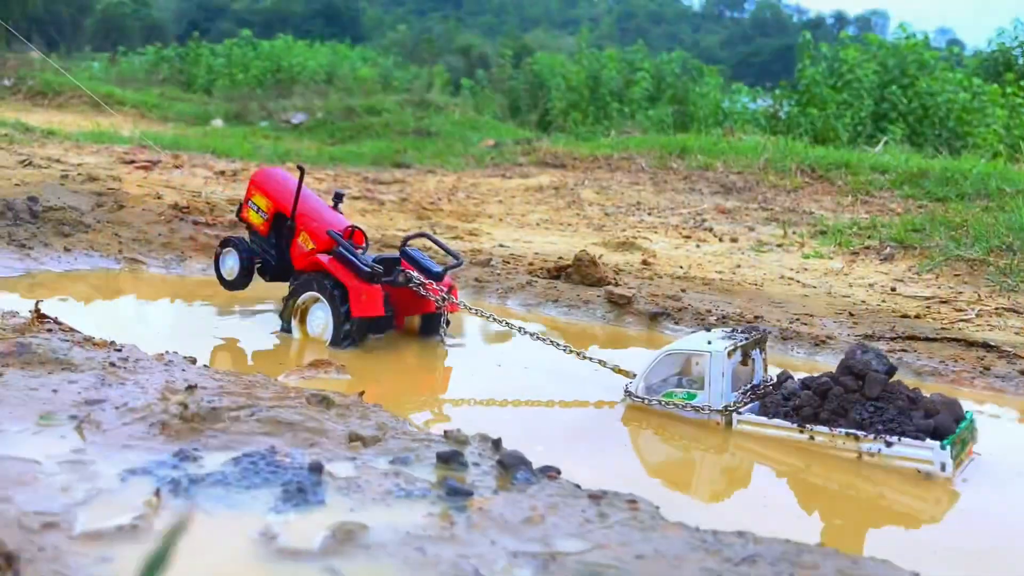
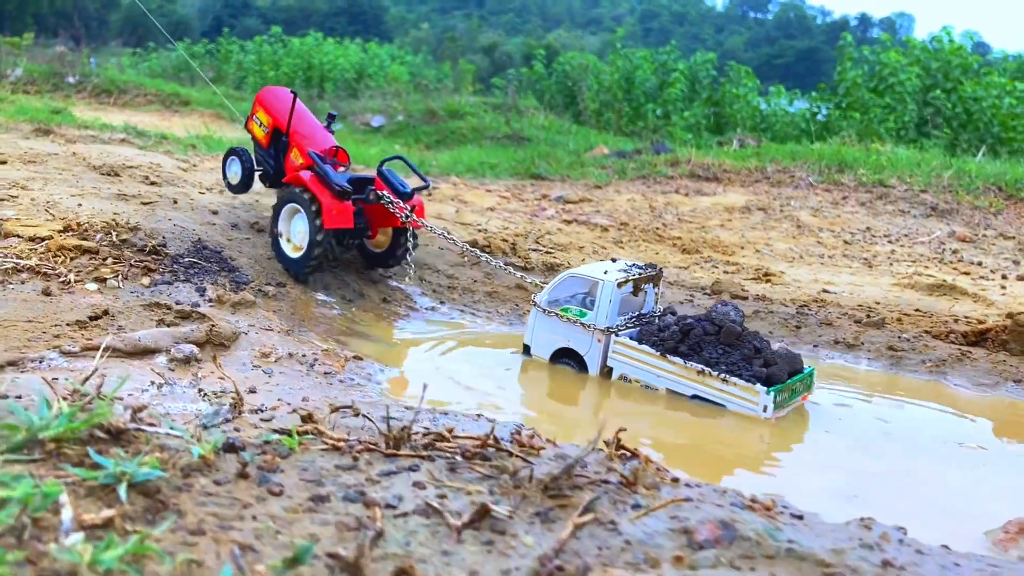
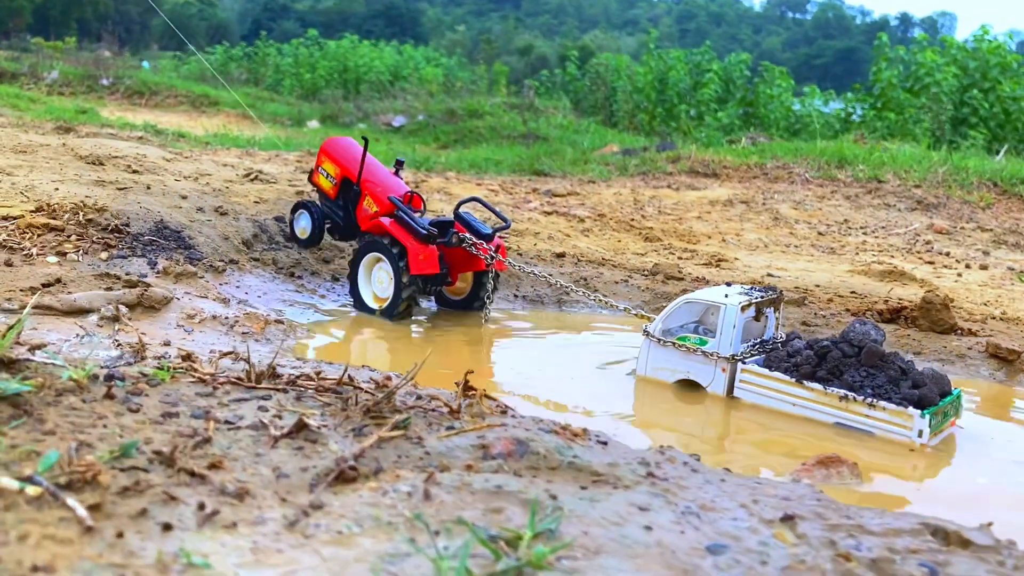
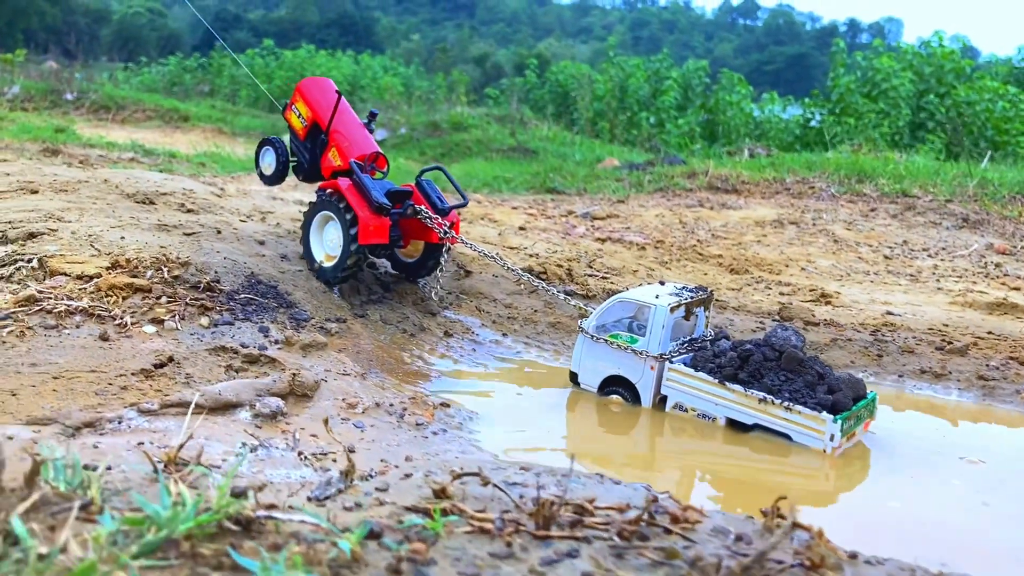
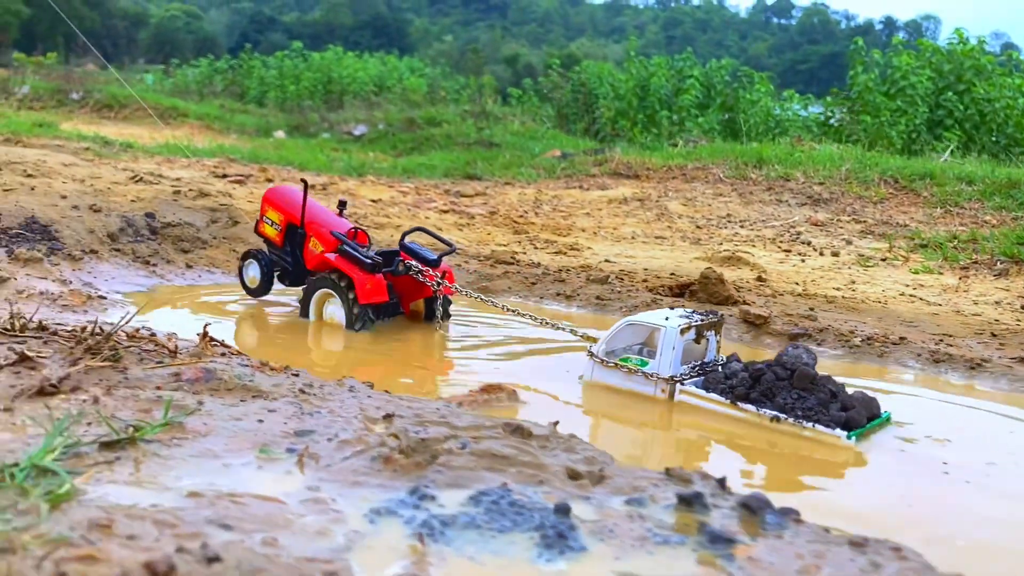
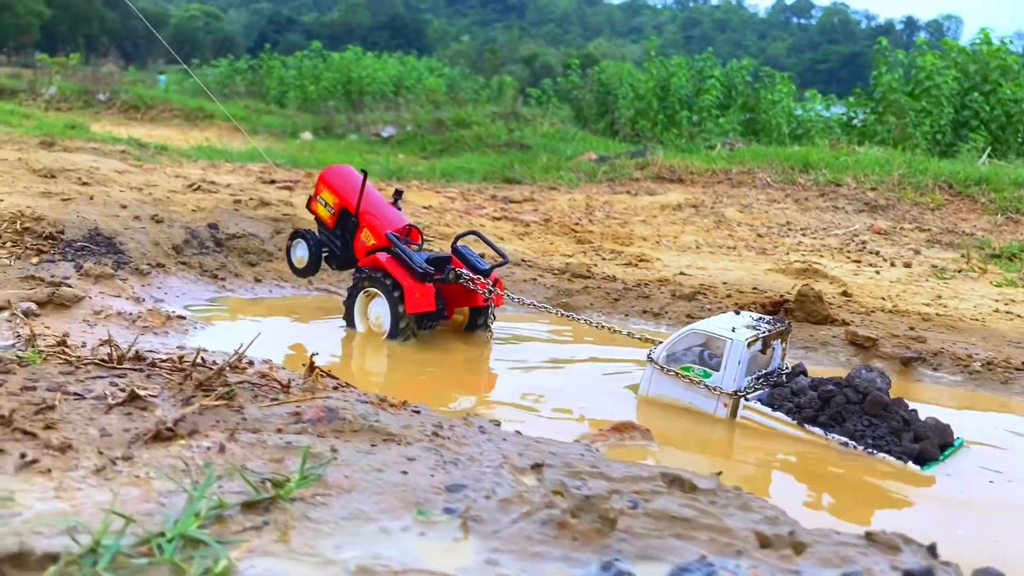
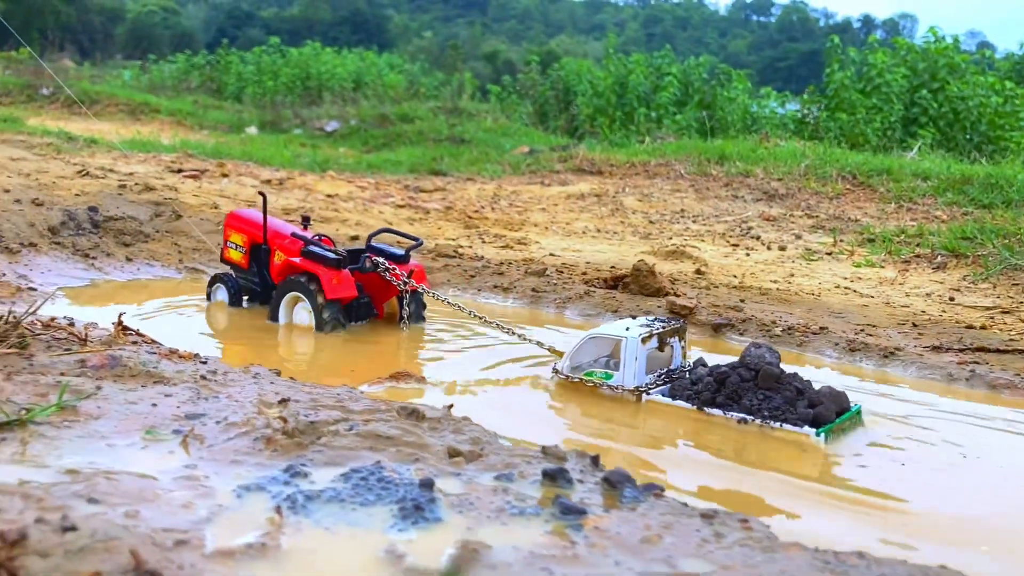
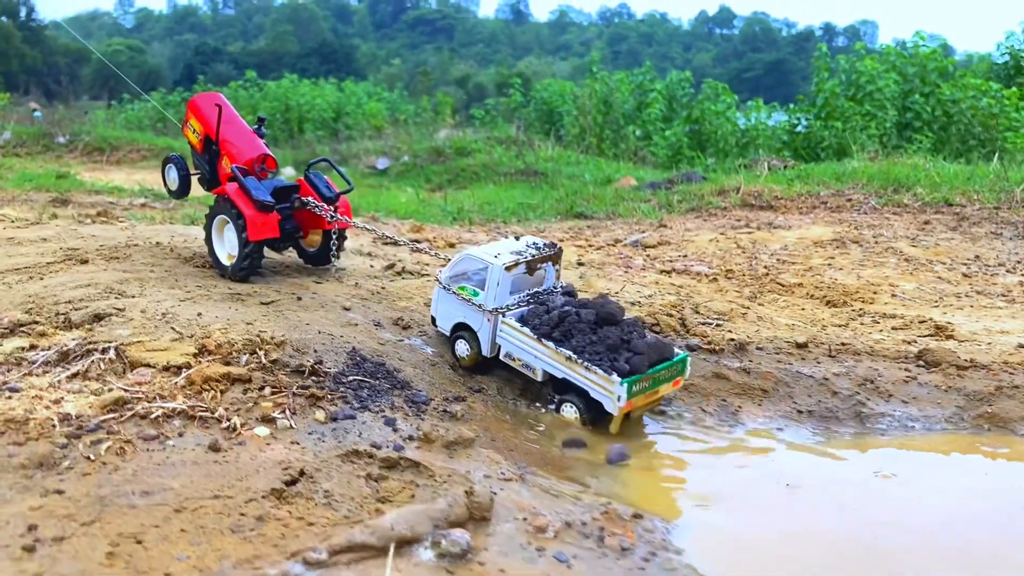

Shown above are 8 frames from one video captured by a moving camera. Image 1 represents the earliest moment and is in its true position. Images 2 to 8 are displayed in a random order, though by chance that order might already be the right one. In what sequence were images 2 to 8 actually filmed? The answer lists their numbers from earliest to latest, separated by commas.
7, 5, 6, 3, 2, 4, 8
